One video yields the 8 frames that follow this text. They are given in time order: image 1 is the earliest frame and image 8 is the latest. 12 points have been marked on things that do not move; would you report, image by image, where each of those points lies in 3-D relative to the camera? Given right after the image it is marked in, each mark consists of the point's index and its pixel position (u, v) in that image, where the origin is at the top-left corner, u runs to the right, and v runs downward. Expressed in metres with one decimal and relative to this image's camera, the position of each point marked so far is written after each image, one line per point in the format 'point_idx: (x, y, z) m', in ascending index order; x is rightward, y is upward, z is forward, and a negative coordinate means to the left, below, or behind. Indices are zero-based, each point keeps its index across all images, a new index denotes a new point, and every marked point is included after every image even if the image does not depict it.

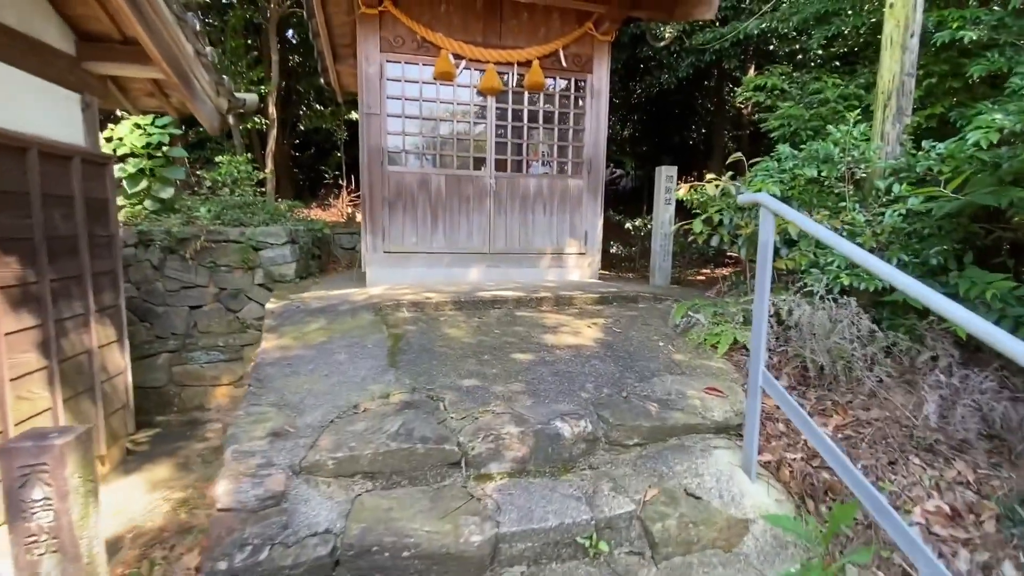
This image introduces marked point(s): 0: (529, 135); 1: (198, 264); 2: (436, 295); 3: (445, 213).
0: (+0.2, +1.7, +5.4) m
1: (-3.8, +0.3, +5.8) m
2: (-0.7, -0.1, +4.4) m
3: (-0.7, +0.8, +5.2) m
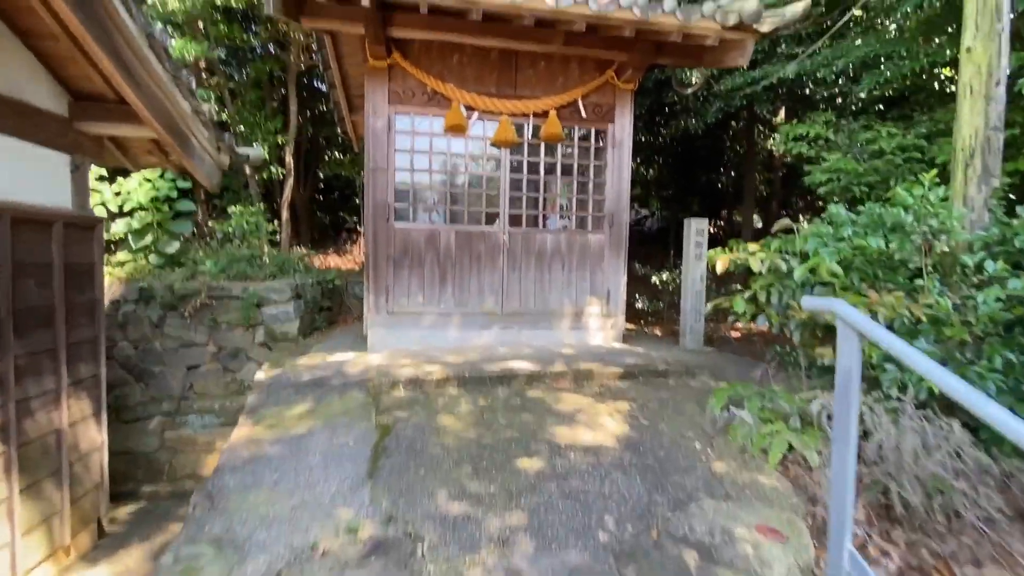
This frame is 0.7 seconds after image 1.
0: (+0.4, +1.1, +5.0) m
1: (-3.6, -0.4, +5.5) m
2: (-0.6, -0.7, +3.9) m
3: (-0.6, +0.2, +4.8) m
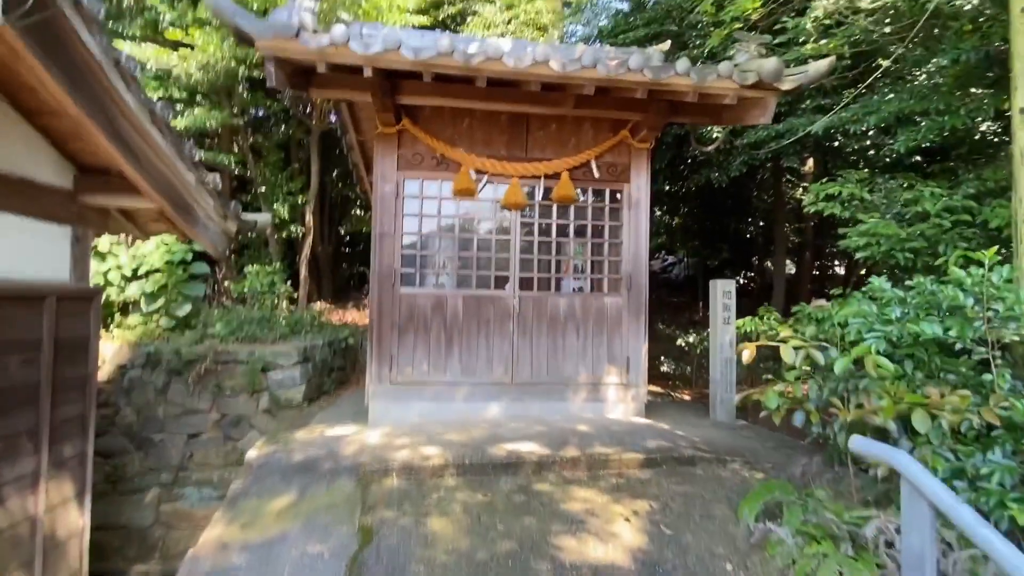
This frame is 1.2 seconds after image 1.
0: (+0.5, +0.4, +4.8) m
1: (-3.4, -1.1, +5.3) m
2: (-0.5, -1.2, +3.6) m
3: (-0.5, -0.5, +4.6) m
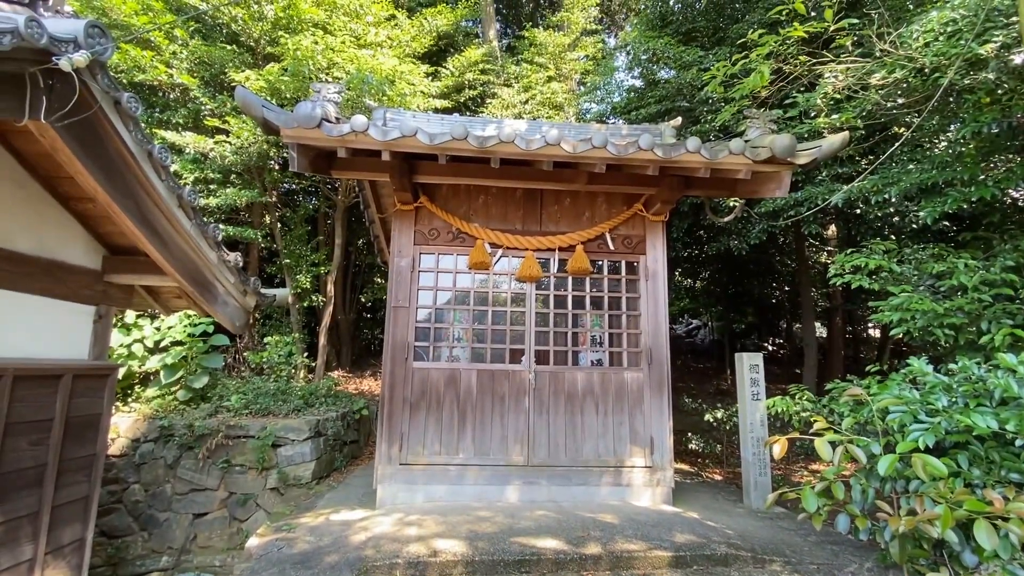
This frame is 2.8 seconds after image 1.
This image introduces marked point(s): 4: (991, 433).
0: (+0.6, -0.3, +4.7) m
1: (-3.3, -1.9, +5.2) m
2: (-0.4, -1.8, +3.4) m
3: (-0.3, -1.2, +4.4) m
4: (+2.2, -0.7, +2.1) m
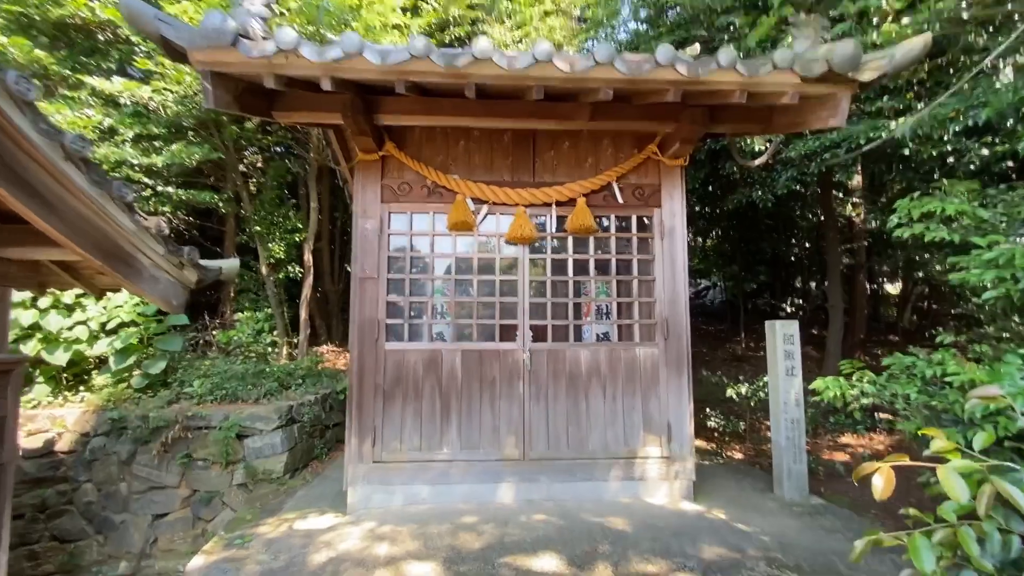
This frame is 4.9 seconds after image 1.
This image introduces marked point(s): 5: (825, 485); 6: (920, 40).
0: (+0.5, 0.0, +3.9) m
1: (-3.3, -1.6, +4.6) m
2: (-0.5, -1.6, +2.7) m
3: (-0.4, -0.9, +3.7) m
4: (+2.1, -0.5, +1.4) m
5: (+3.1, -1.9, +4.7) m
6: (+2.4, +1.4, +2.8) m
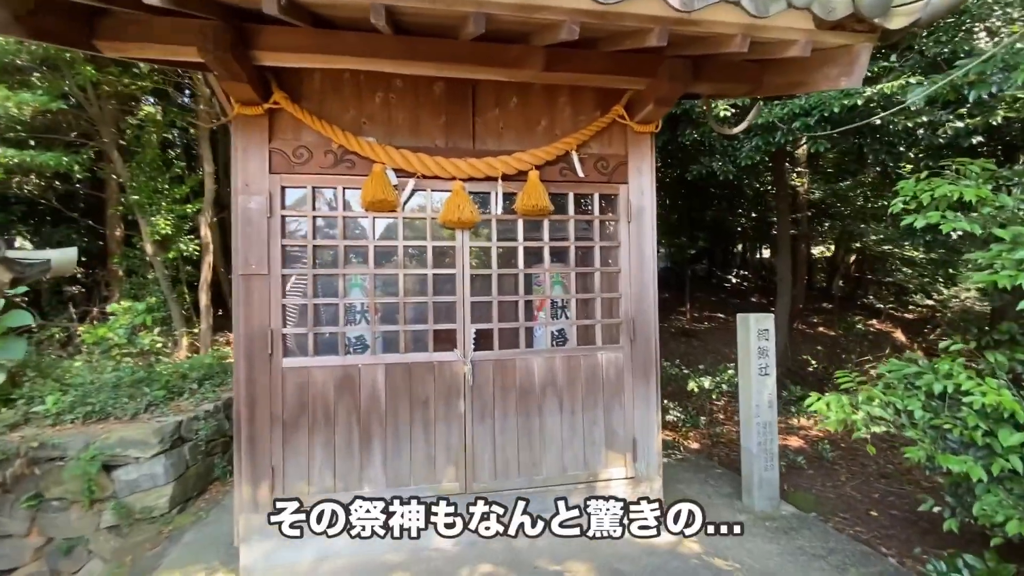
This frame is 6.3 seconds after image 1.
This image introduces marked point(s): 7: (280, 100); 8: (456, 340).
0: (+0.1, 0.0, +3.2) m
1: (-3.8, -1.6, +3.6) m
2: (-0.8, -1.7, +2.1) m
3: (-0.8, -0.9, +3.0) m
4: (+1.9, -0.6, +1.0) m
5: (+2.6, -1.8, +4.5) m
6: (+2.1, +1.4, +2.2) m
7: (-1.4, +1.1, +2.8) m
8: (-0.4, -0.3, +3.1) m
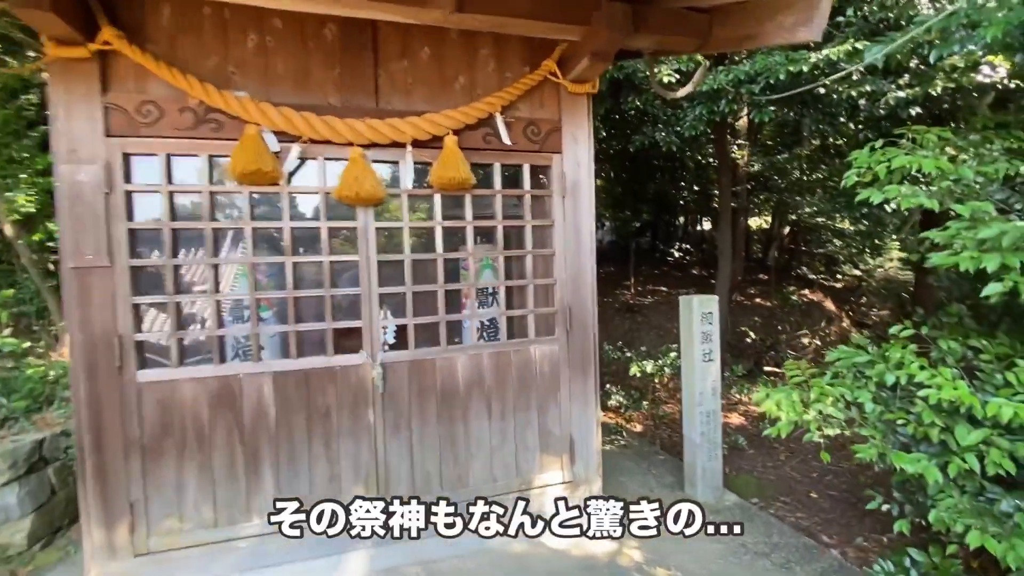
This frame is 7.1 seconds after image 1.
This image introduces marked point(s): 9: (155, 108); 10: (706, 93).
0: (-0.4, +0.1, +2.8) m
1: (-4.2, -1.6, +2.9) m
2: (-1.1, -1.7, +1.6) m
3: (-1.2, -0.8, +2.5) m
4: (+1.7, -0.6, +0.7) m
5: (+2.0, -1.6, +4.4) m
6: (+1.7, +1.5, +1.9) m
7: (-1.8, +1.1, +2.2) m
8: (-0.8, -0.3, +2.6) m
9: (-1.7, +0.9, +2.3) m
10: (+2.1, +2.1, +5.3) m
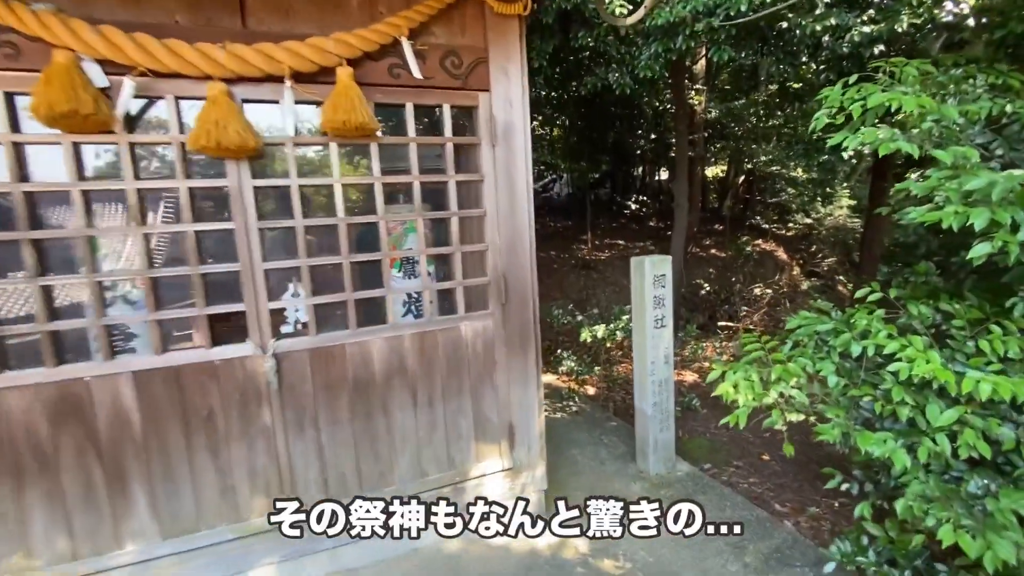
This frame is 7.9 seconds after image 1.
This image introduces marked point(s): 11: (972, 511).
0: (-0.7, +0.2, +2.3) m
1: (-4.6, -1.6, +2.3) m
2: (-1.3, -1.6, +1.3) m
3: (-1.6, -0.7, +2.1) m
4: (+1.5, -0.6, +0.5) m
5: (+1.5, -1.2, +4.2) m
6: (+1.3, +1.6, +1.4) m
7: (-2.2, +1.1, +1.5) m
8: (-1.2, -0.2, +2.2) m
9: (-2.1, +0.9, +1.7) m
10: (+1.5, +2.6, +4.8) m
11: (+1.6, -0.8, +1.7) m
